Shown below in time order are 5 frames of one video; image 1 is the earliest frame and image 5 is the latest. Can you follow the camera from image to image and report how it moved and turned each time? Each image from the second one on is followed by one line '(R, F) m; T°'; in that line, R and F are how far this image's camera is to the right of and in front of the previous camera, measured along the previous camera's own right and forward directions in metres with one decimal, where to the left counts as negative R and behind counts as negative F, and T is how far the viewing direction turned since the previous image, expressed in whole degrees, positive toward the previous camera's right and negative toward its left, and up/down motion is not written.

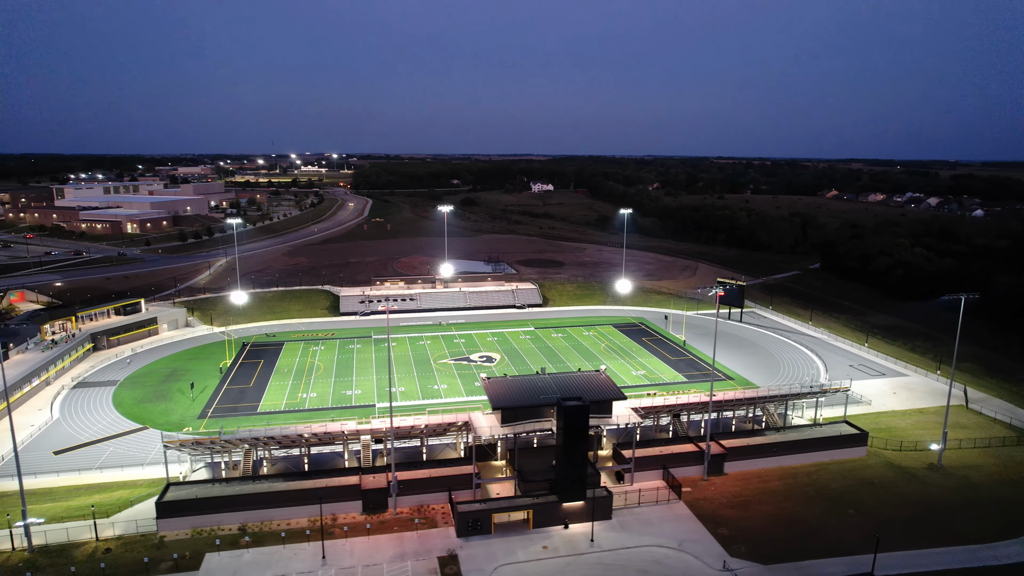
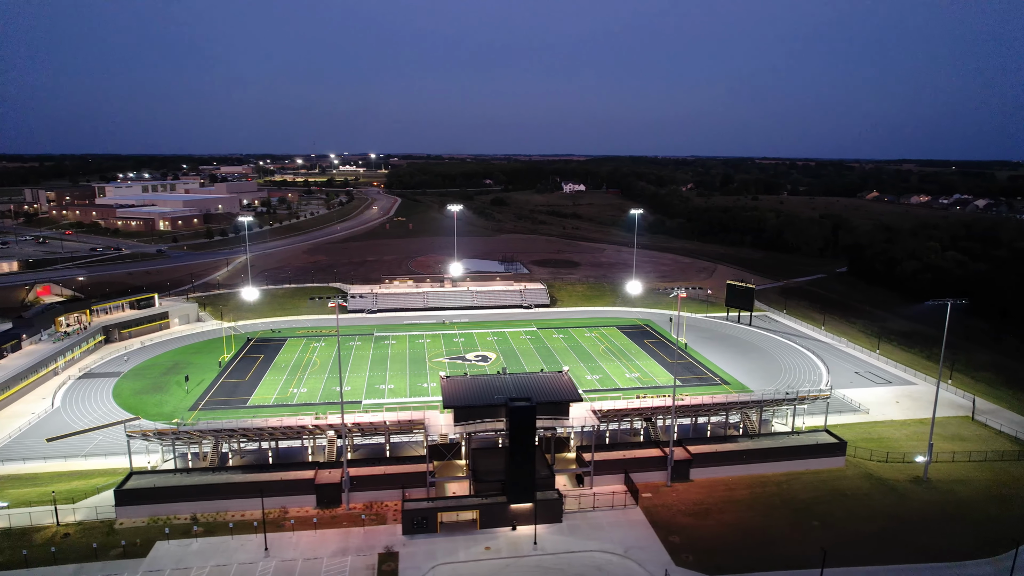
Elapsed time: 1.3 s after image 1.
(+2.9, +0.2) m; -3°
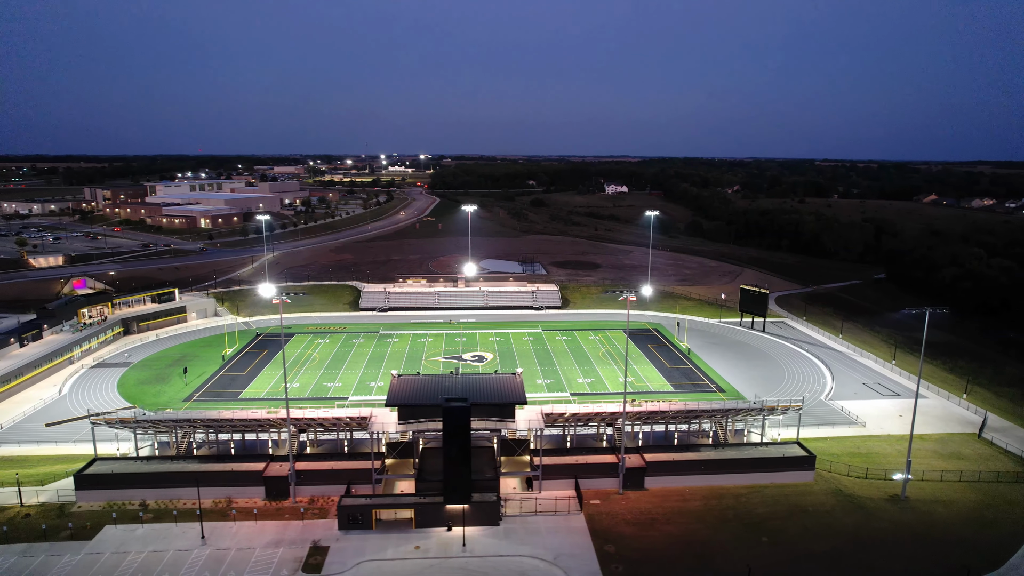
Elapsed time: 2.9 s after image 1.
(+3.7, +0.2) m; -4°
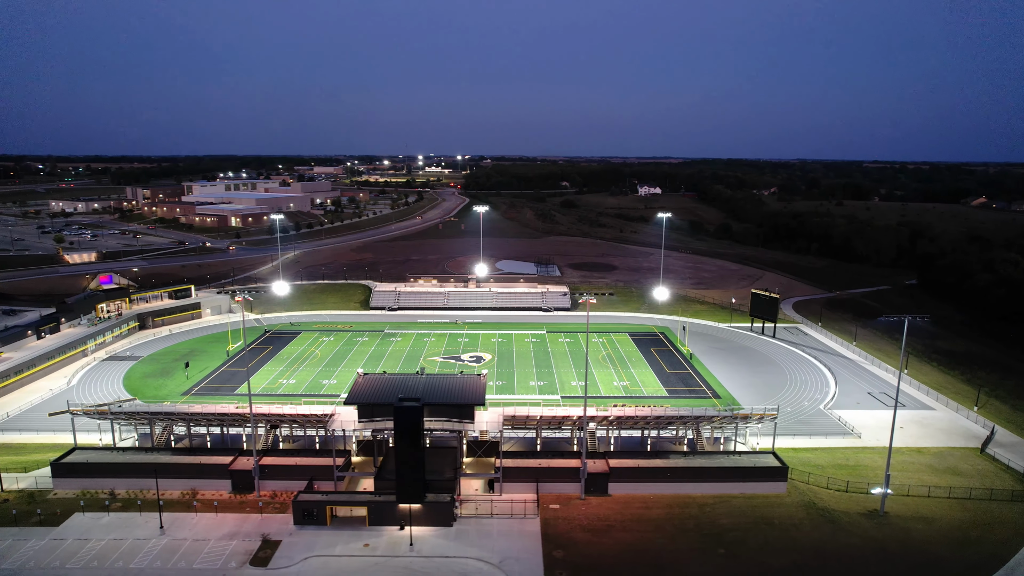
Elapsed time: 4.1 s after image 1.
(+2.8, +0.1) m; -3°
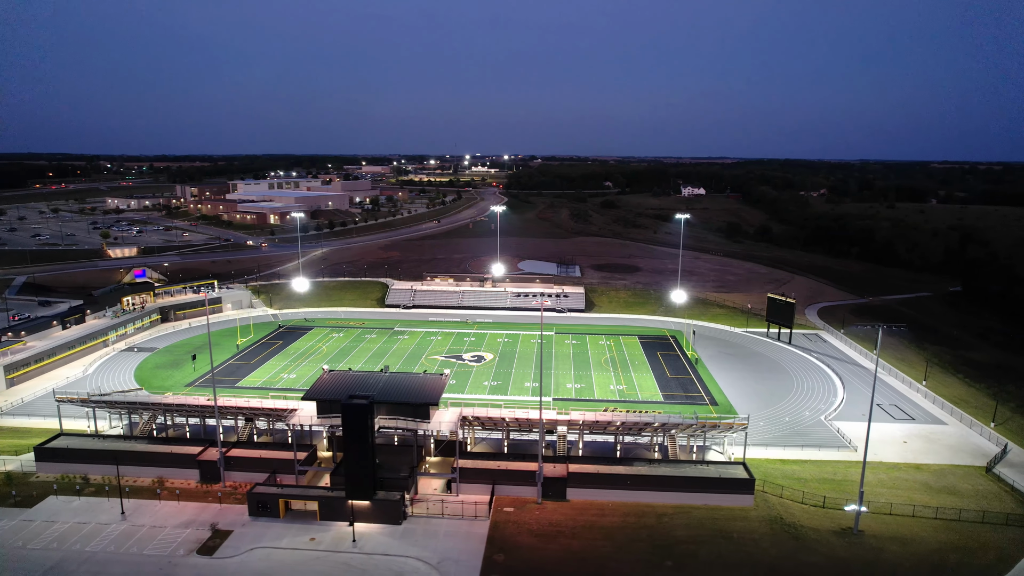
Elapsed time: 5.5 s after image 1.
(+3.3, +0.2) m; -4°
